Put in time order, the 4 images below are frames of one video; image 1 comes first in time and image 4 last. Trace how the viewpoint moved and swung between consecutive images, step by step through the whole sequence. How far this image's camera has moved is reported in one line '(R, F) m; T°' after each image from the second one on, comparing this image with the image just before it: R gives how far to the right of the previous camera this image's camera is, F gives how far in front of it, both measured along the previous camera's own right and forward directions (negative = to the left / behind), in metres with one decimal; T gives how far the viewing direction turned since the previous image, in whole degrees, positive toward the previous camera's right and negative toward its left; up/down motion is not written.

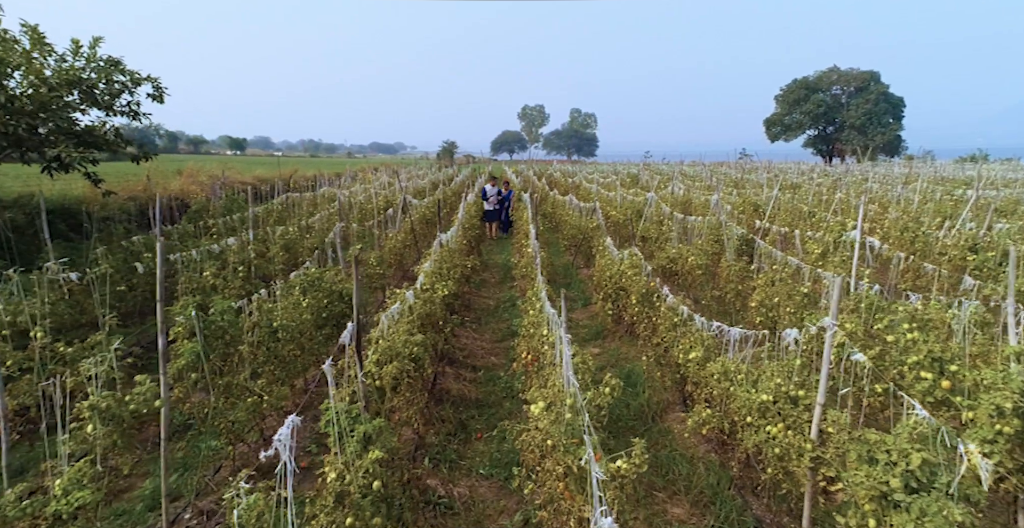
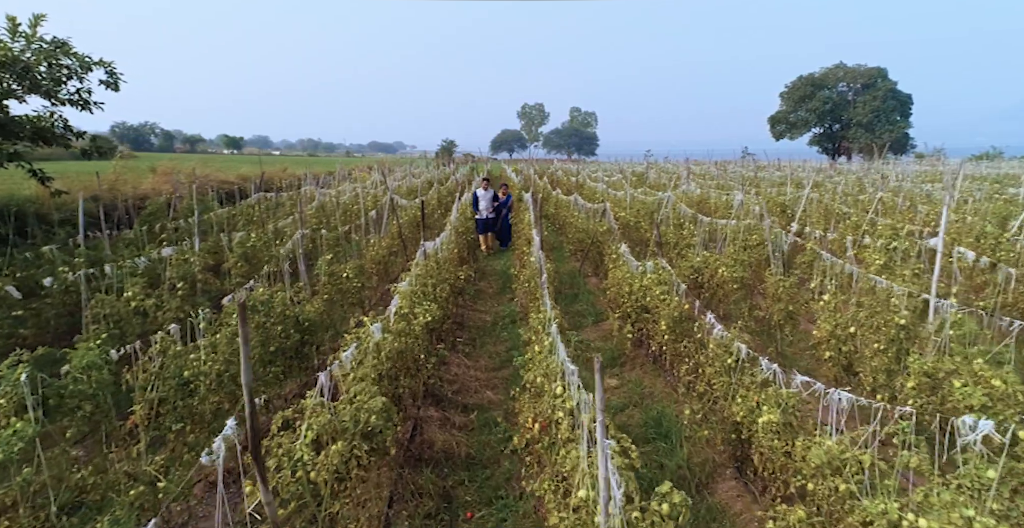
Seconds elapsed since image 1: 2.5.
(0.0, +1.2) m; 0°
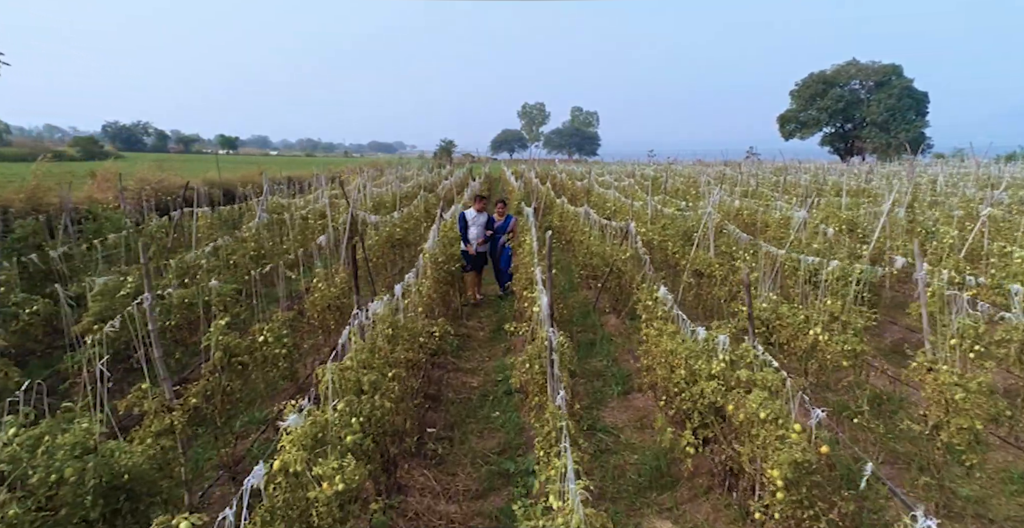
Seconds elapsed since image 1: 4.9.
(0.0, +2.2) m; 0°
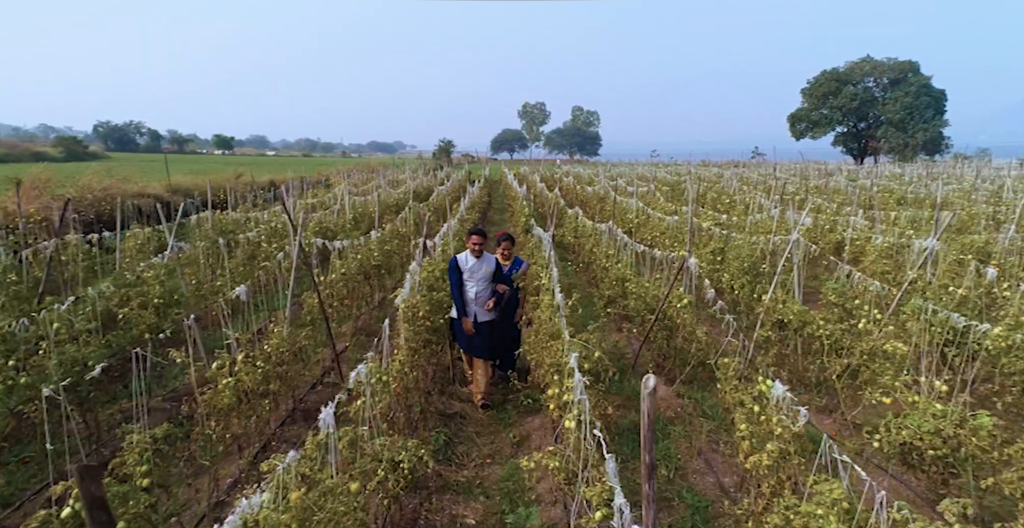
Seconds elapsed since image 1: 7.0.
(-0.1, +2.2) m; 0°
